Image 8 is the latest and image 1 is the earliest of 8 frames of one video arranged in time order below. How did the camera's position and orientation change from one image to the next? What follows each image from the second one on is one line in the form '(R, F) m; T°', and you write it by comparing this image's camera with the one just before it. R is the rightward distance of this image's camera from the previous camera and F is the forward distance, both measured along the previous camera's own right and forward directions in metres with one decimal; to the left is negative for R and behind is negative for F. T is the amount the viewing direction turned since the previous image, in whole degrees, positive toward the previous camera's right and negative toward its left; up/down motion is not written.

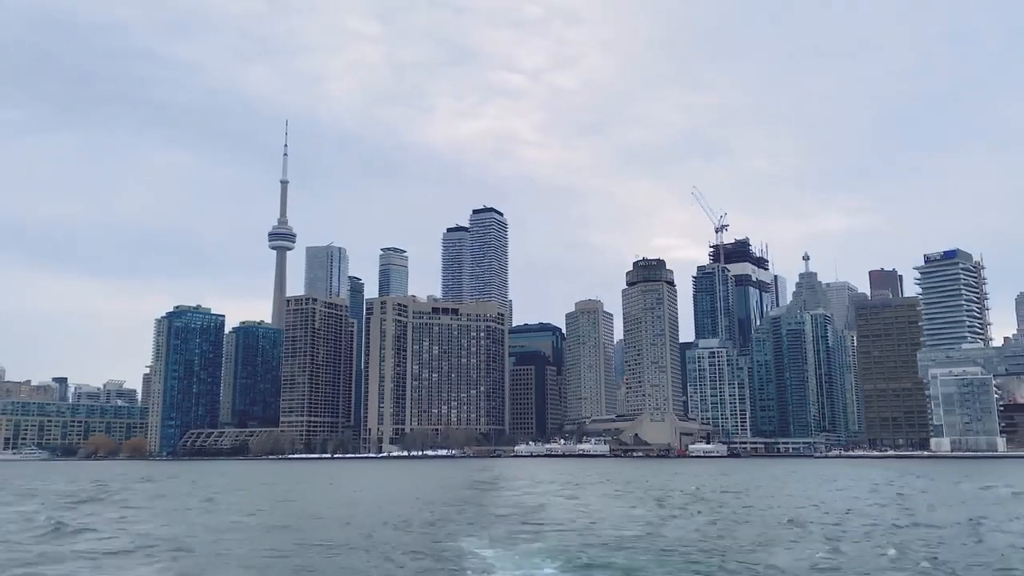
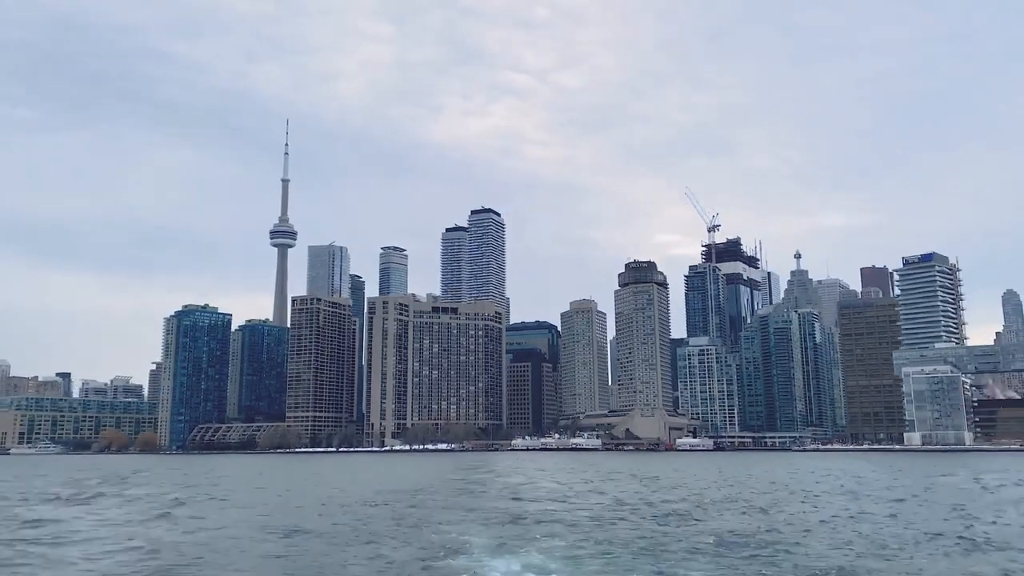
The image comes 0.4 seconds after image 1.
(+0.2, -6.2) m; 0°
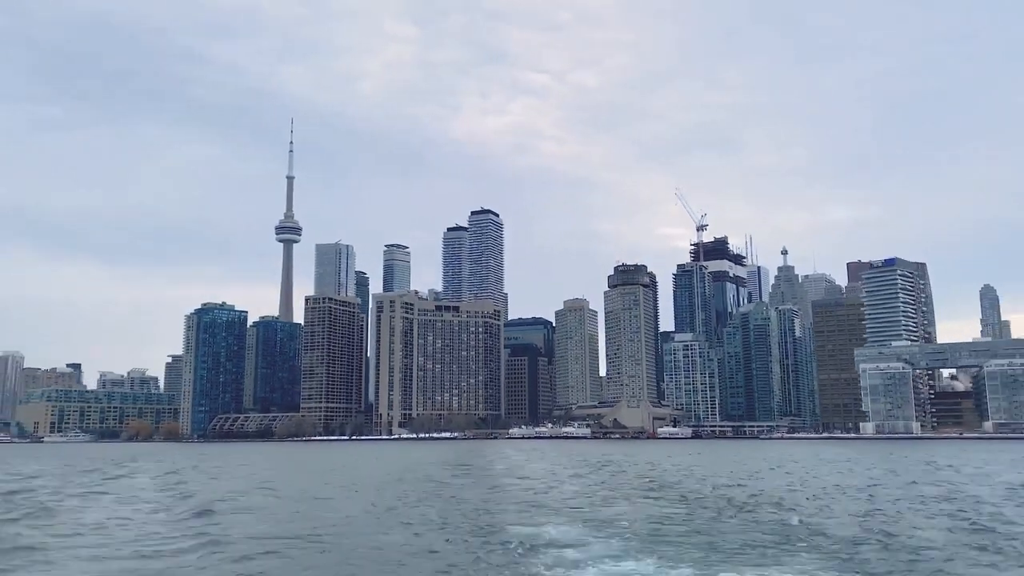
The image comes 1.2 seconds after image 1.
(+0.2, -12.9) m; 0°
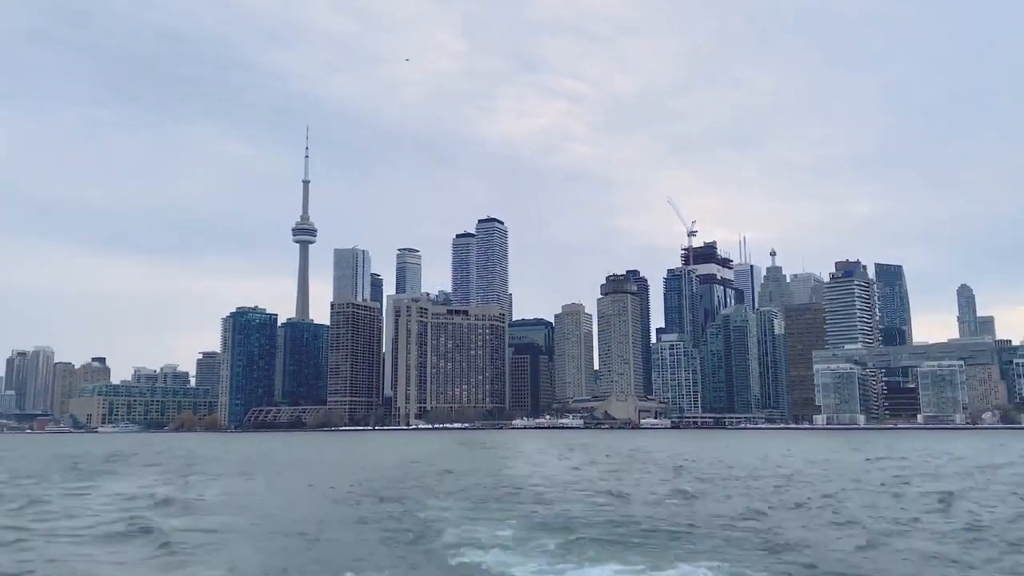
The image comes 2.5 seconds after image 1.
(+0.4, -21.2) m; 0°
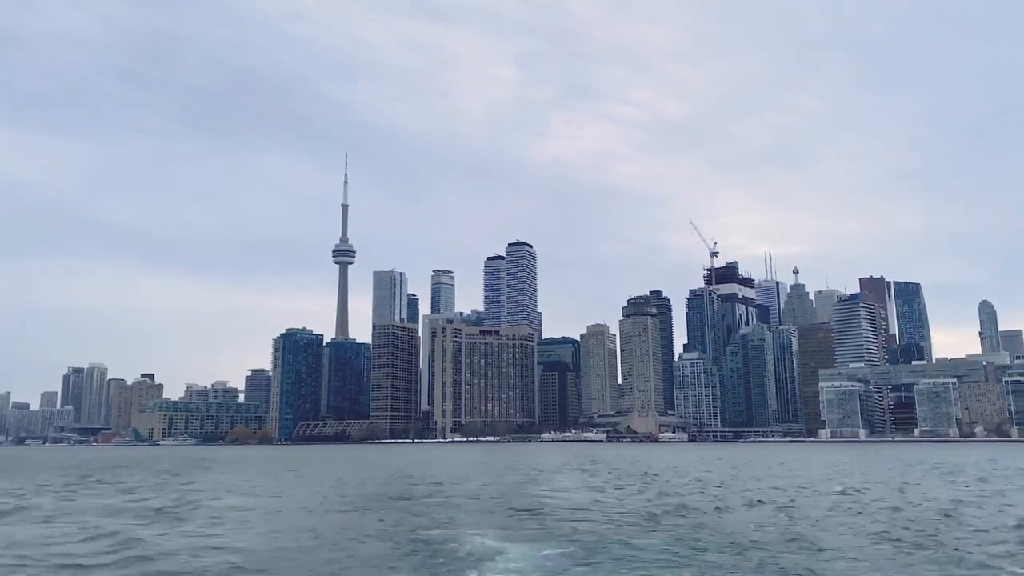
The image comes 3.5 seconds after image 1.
(+1.2, -14.5) m; -2°
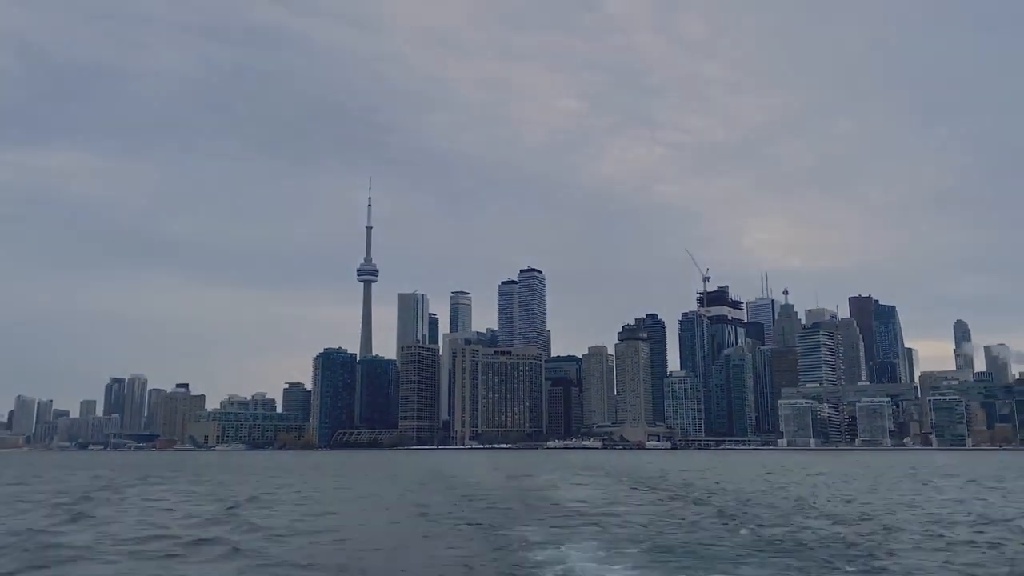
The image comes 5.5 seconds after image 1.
(+0.7, -32.5) m; -1°
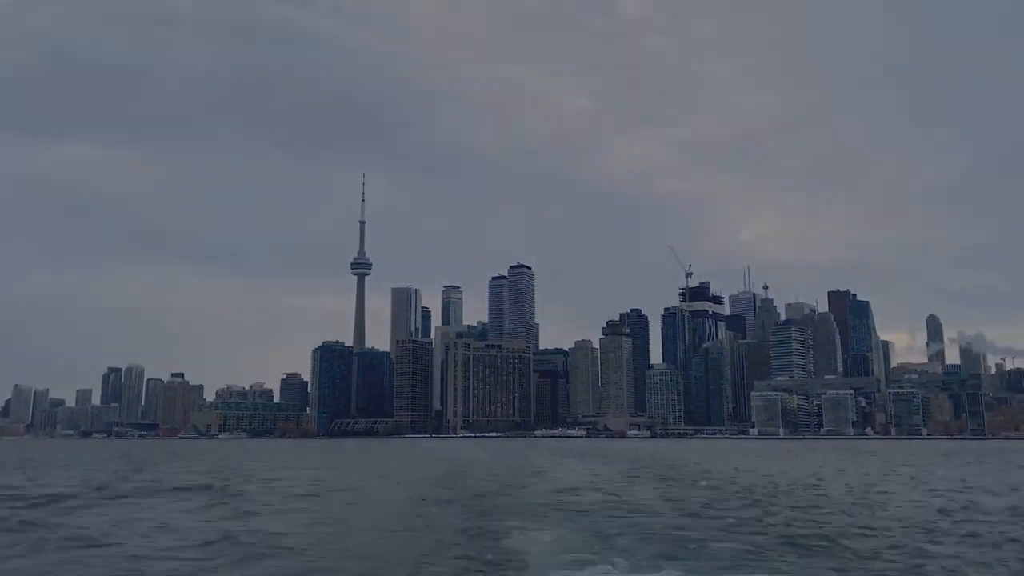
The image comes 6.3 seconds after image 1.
(-0.2, -12.6) m; +1°
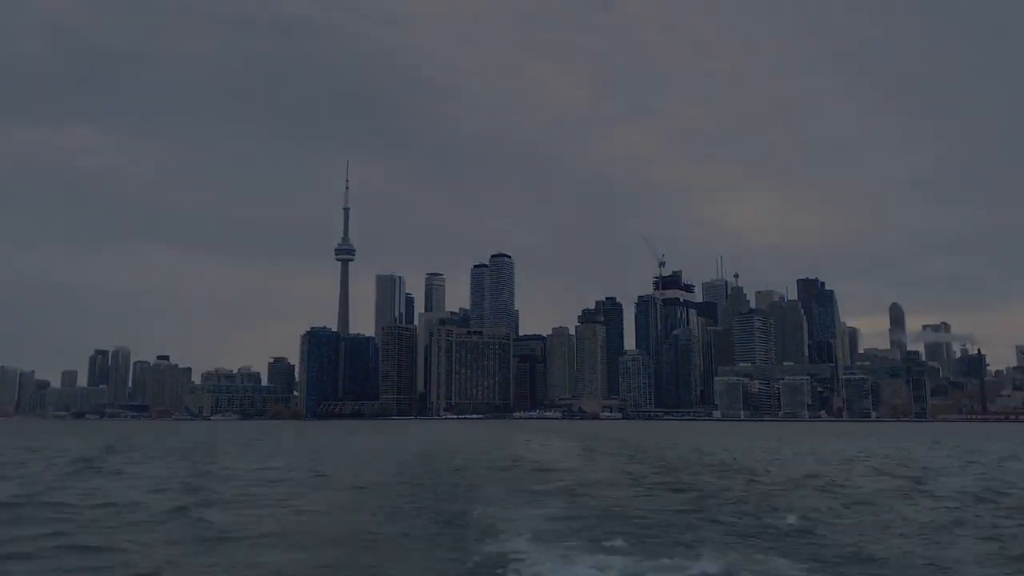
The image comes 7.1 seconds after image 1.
(-0.3, -13.5) m; +1°
